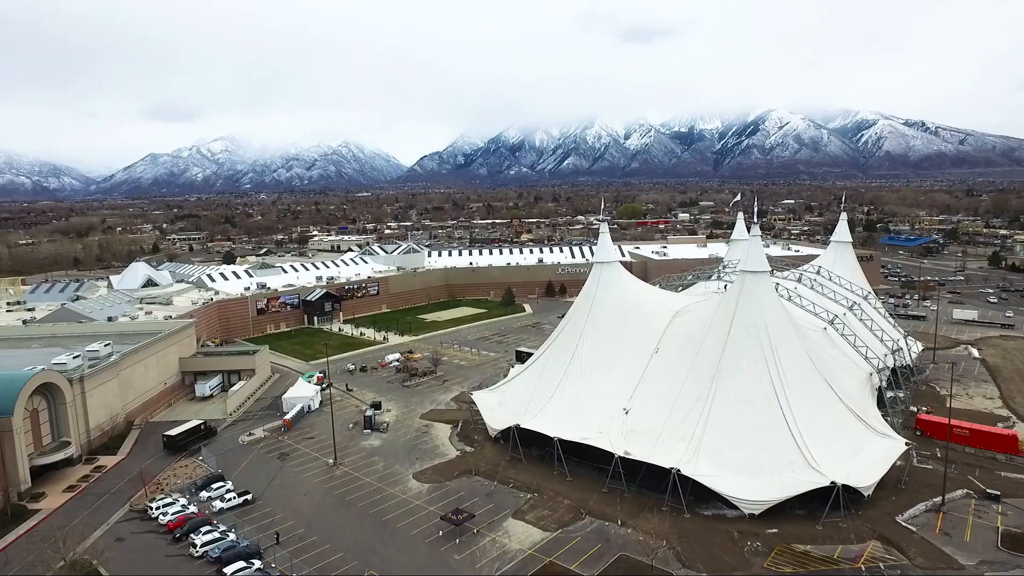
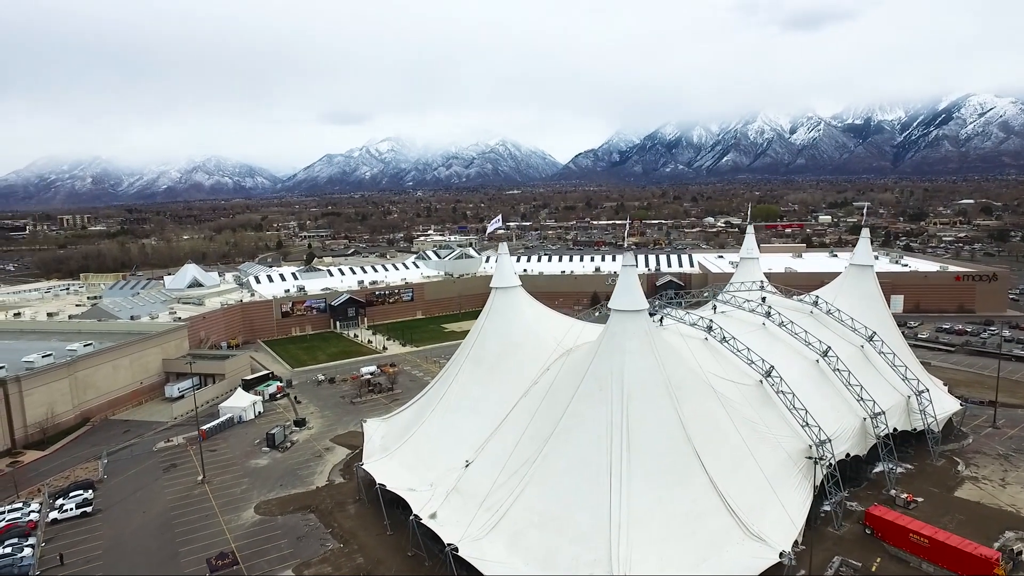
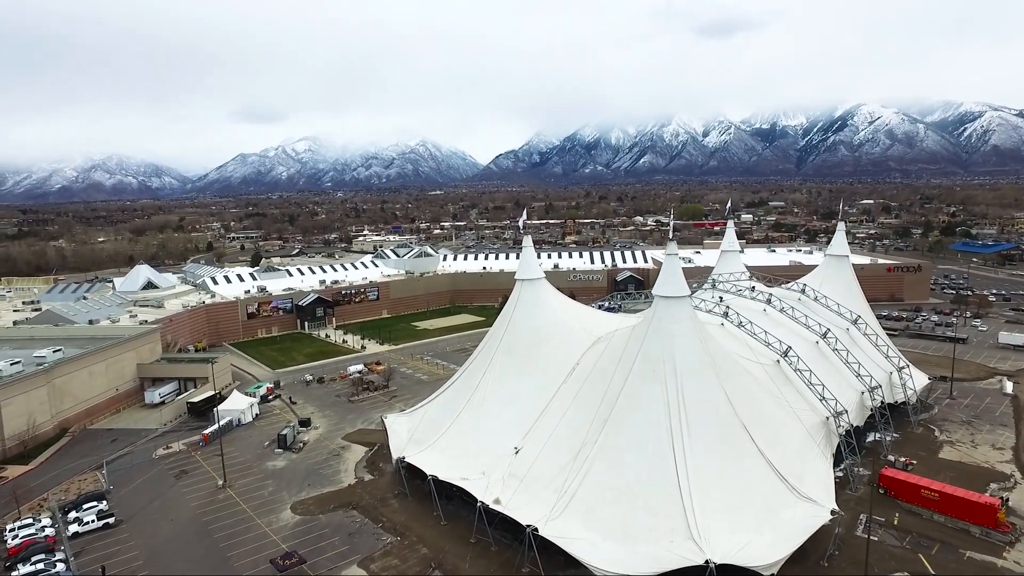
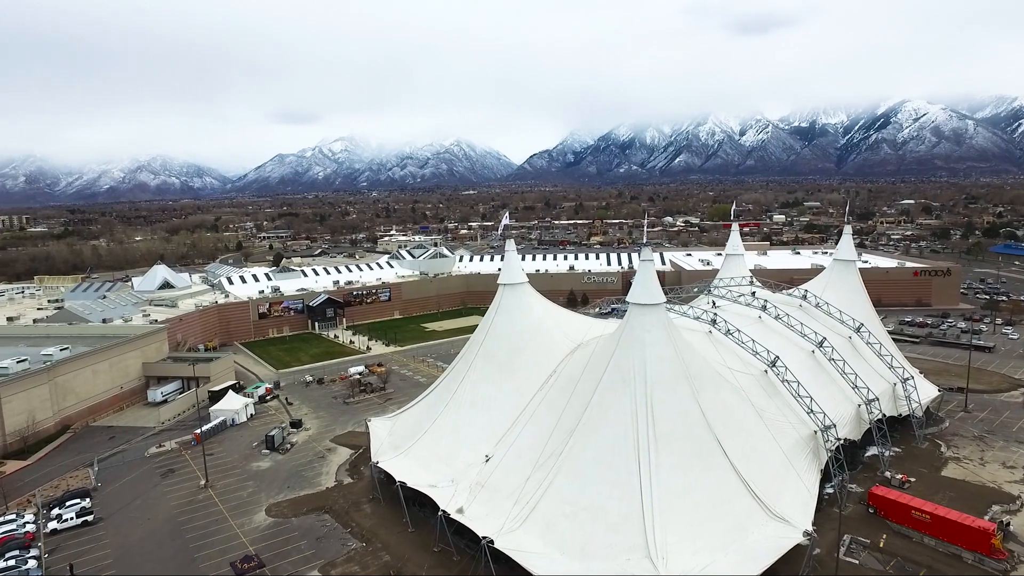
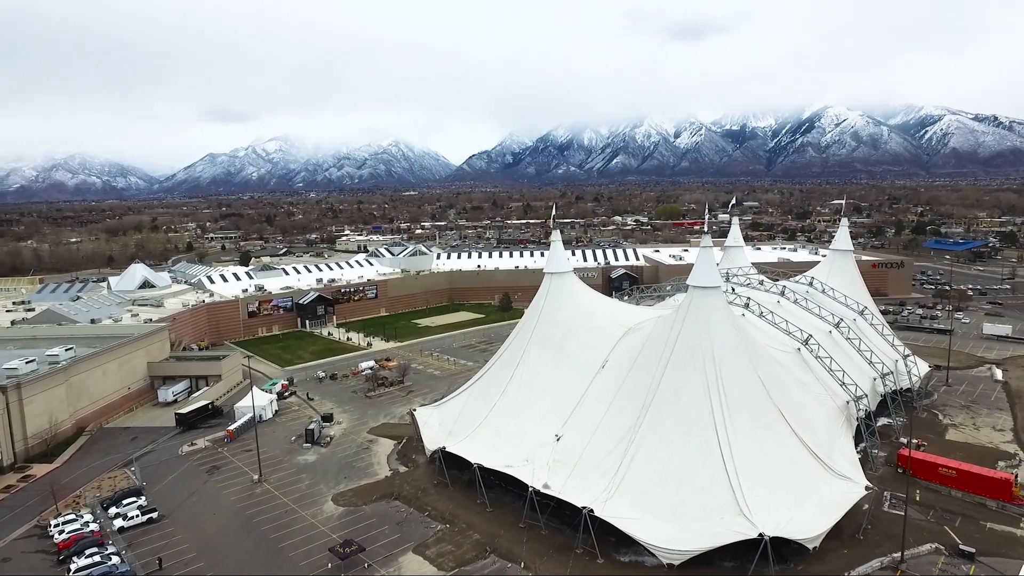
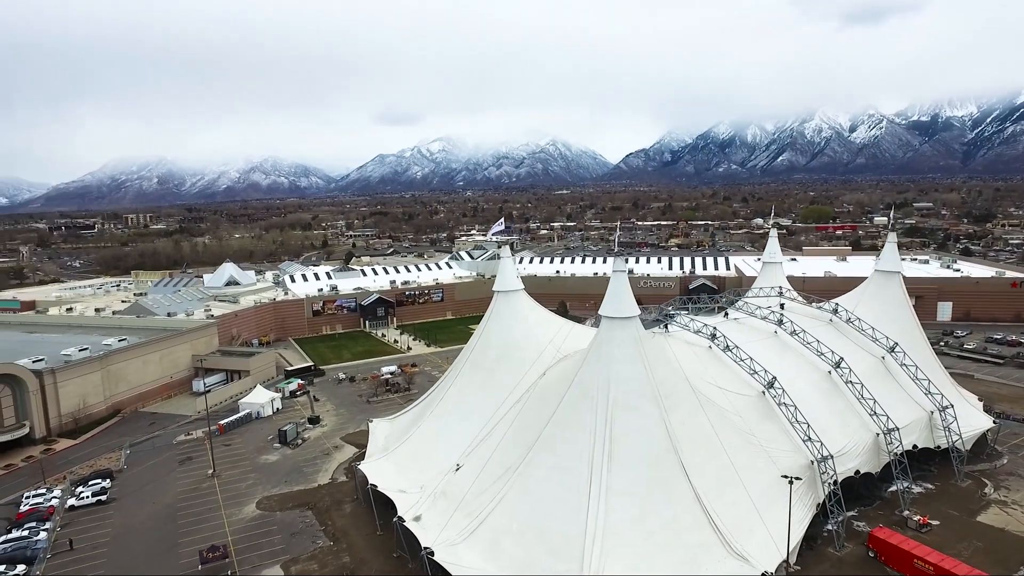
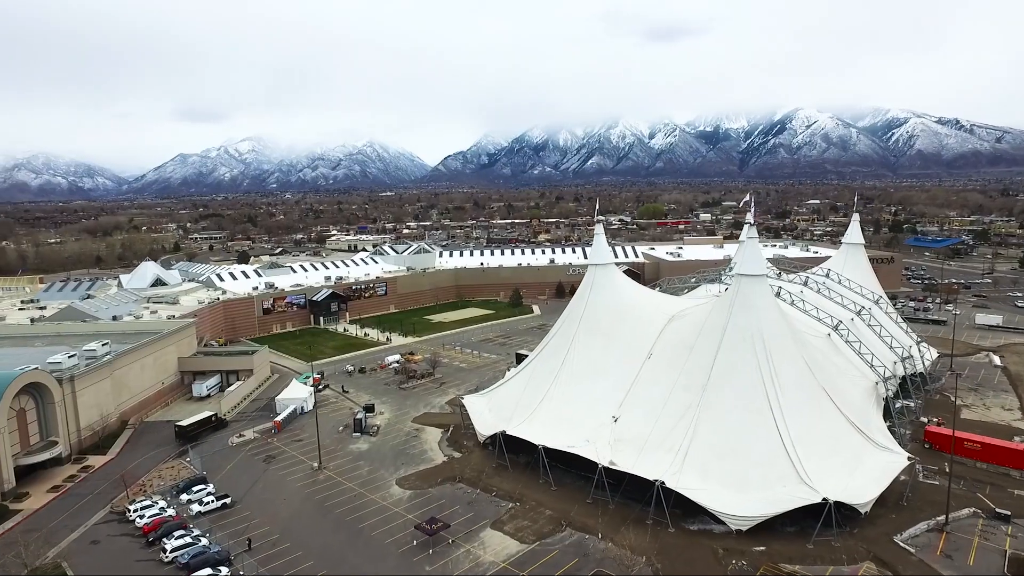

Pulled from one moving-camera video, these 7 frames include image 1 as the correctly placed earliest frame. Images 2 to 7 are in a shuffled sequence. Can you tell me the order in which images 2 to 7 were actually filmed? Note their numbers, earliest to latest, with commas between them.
7, 5, 3, 4, 2, 6
